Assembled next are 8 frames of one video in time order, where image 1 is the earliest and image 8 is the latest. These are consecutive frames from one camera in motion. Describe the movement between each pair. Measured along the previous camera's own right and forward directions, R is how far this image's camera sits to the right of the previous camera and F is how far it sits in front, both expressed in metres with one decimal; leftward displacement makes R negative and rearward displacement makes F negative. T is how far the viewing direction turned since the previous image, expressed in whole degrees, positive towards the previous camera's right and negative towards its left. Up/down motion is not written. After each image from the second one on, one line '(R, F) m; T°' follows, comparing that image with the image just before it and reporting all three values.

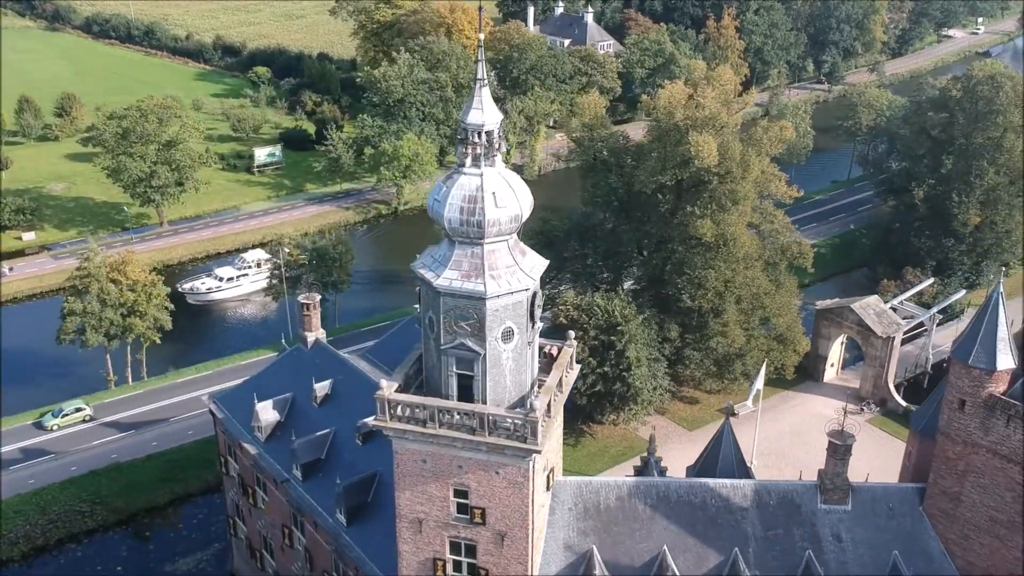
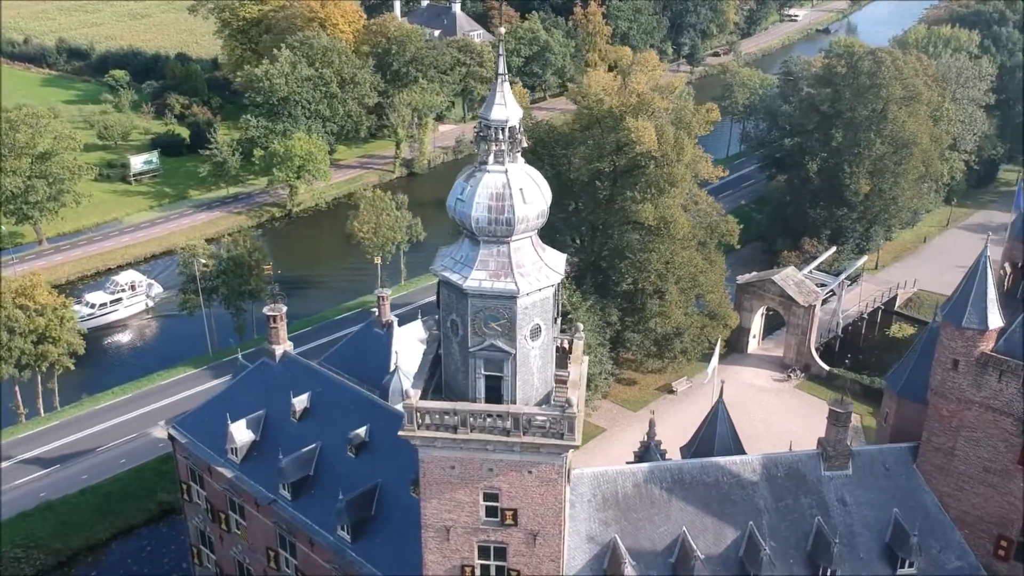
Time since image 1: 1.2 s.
(-4.4, +0.7) m; +9°
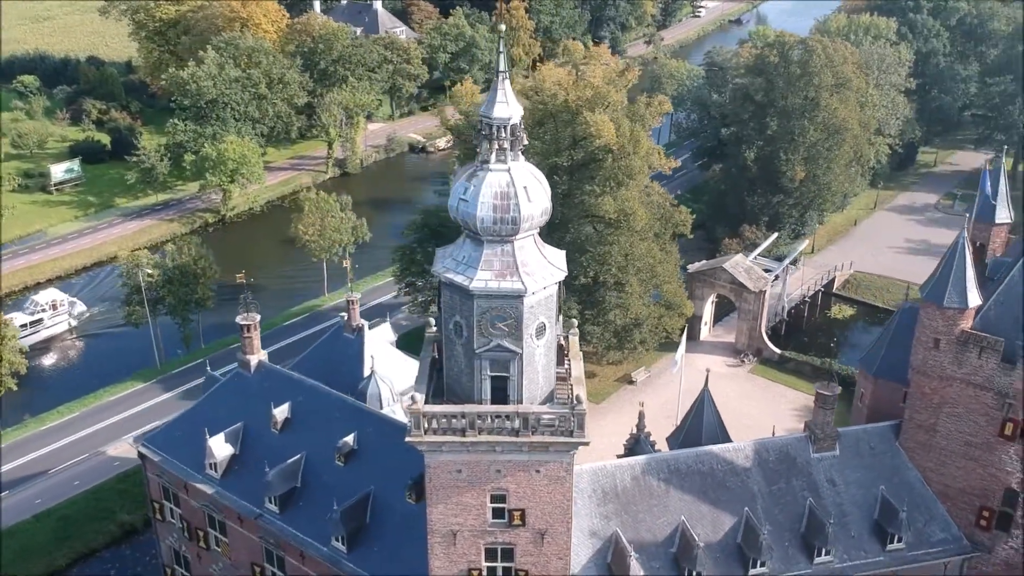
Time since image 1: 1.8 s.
(-2.2, +0.3) m; +5°
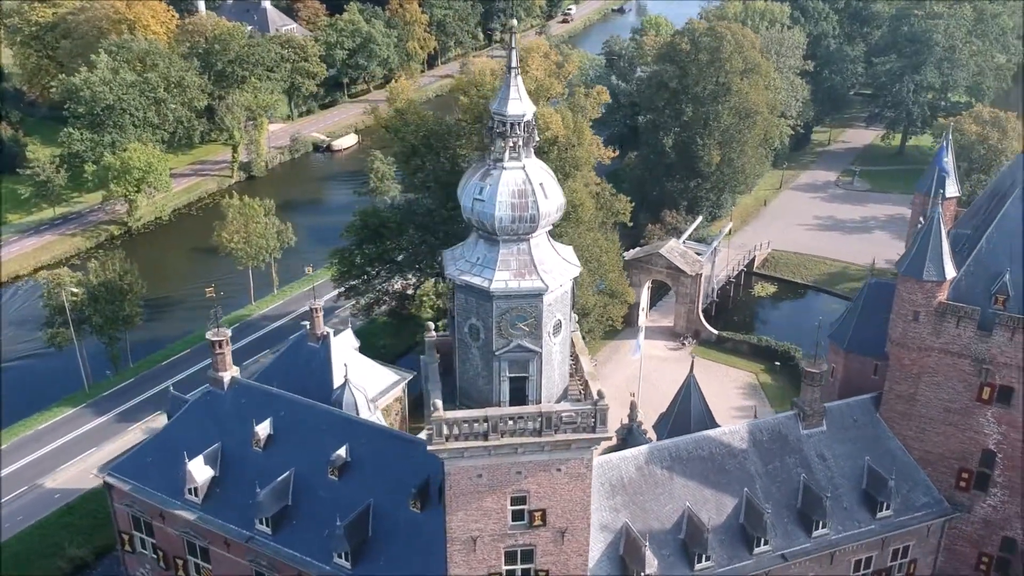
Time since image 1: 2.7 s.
(-3.3, +0.6) m; +7°
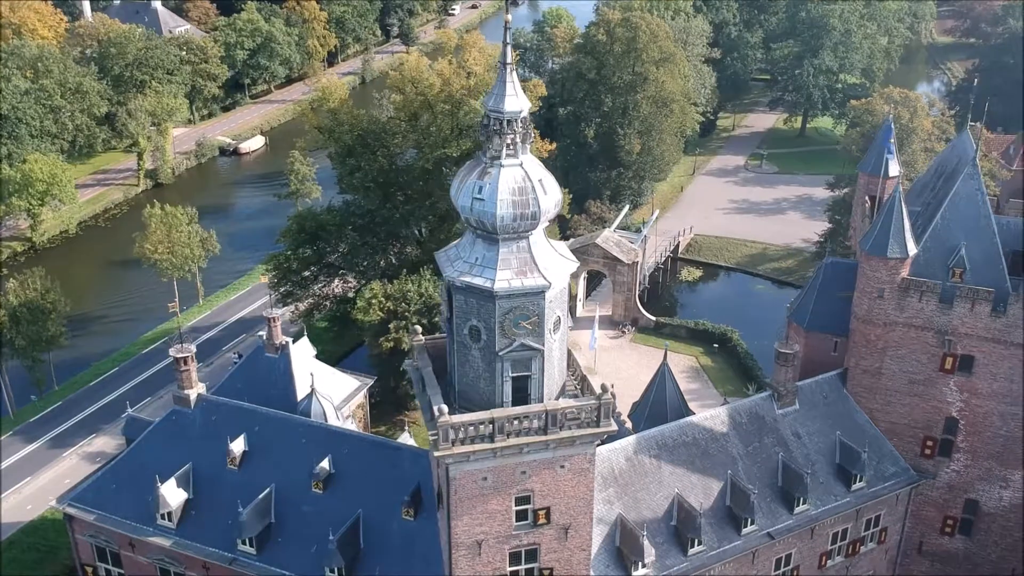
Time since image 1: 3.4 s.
(-2.6, +0.4) m; +6°
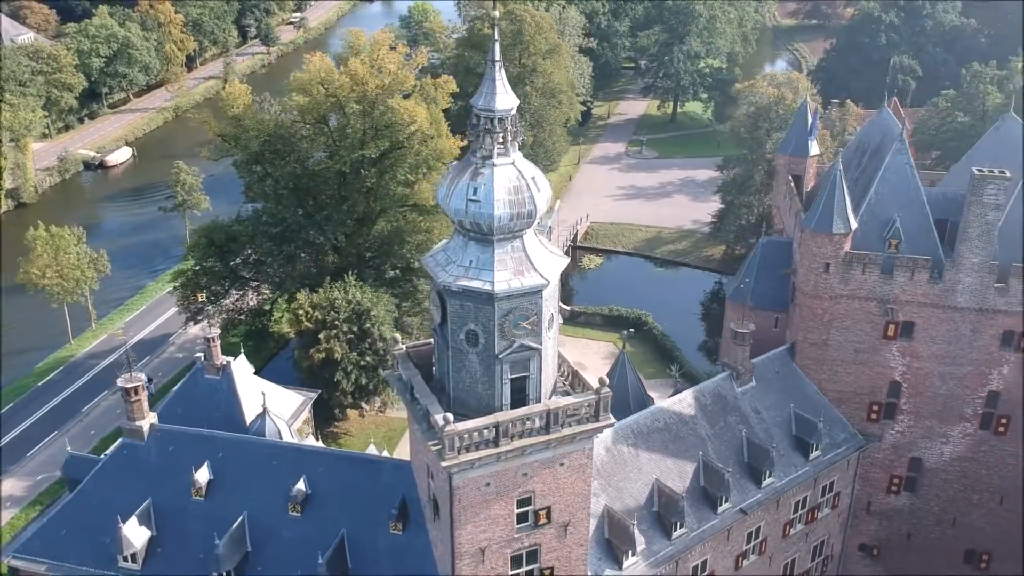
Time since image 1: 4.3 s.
(-3.3, +0.6) m; +8°
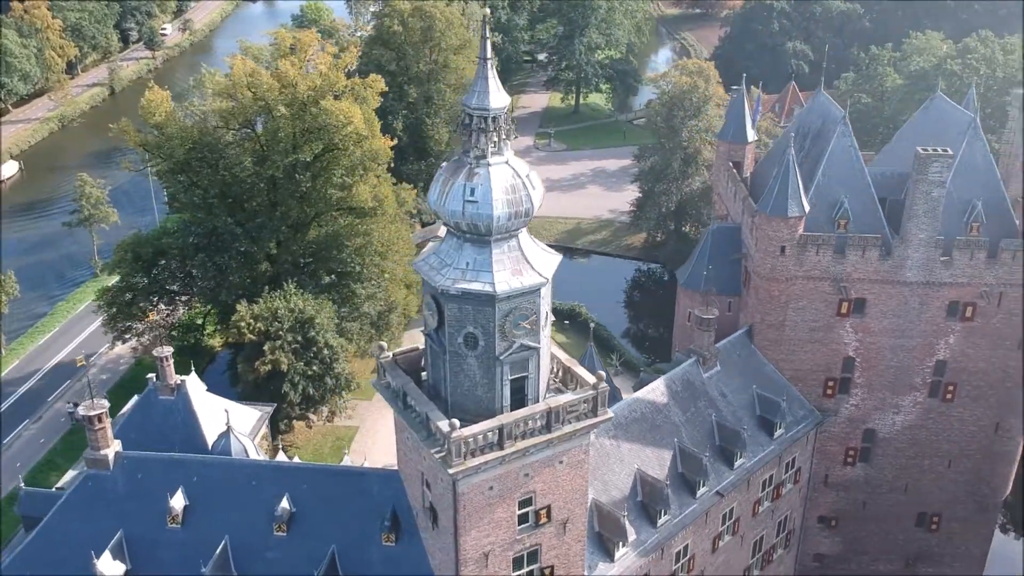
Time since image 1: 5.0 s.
(-2.5, +0.4) m; +6°
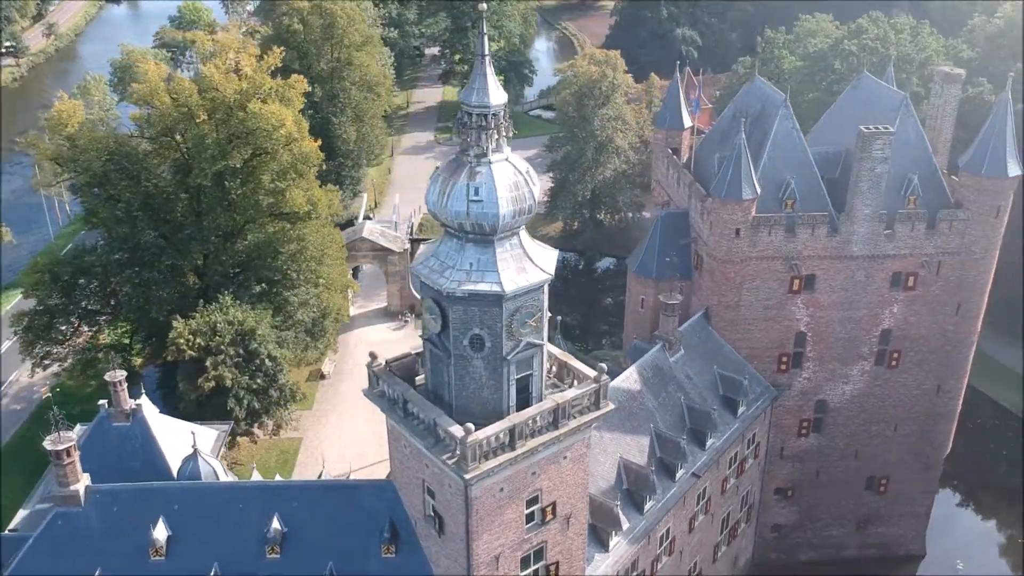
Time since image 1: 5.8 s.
(-2.9, +0.5) m; +7°
